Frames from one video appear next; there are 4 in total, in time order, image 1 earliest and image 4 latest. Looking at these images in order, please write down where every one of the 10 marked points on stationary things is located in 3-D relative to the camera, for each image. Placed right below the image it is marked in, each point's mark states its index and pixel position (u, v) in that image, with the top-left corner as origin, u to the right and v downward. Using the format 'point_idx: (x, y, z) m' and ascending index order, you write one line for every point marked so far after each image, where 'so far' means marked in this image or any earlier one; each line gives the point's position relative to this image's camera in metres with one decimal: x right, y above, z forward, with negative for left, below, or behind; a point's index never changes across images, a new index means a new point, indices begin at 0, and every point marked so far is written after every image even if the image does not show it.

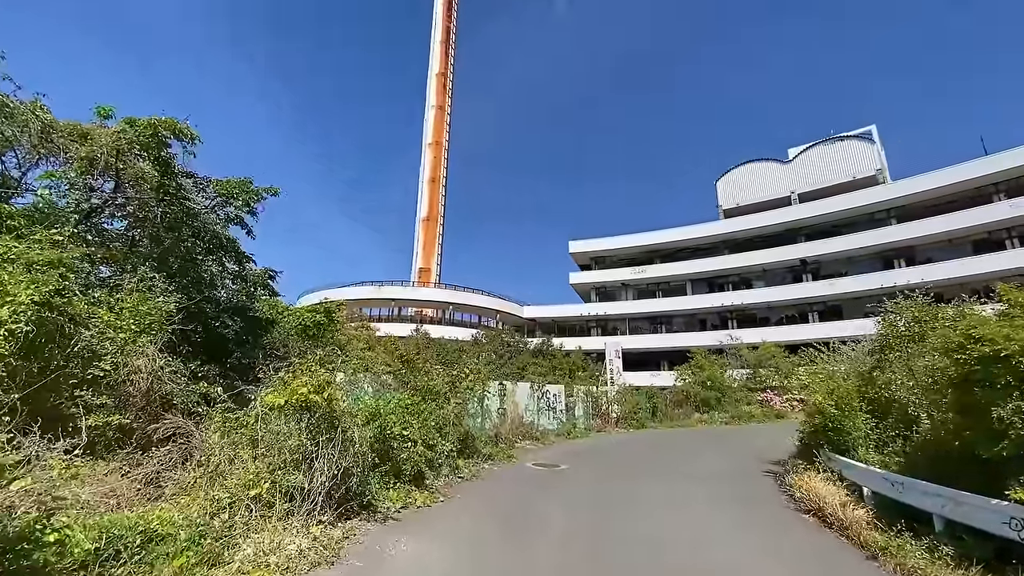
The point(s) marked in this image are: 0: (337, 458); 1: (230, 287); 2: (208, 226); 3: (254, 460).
0: (-1.8, -1.8, +4.7) m
1: (-5.7, 0.0, +9.4) m
2: (-5.5, +1.1, +8.3) m
3: (-2.5, -1.7, +4.5) m
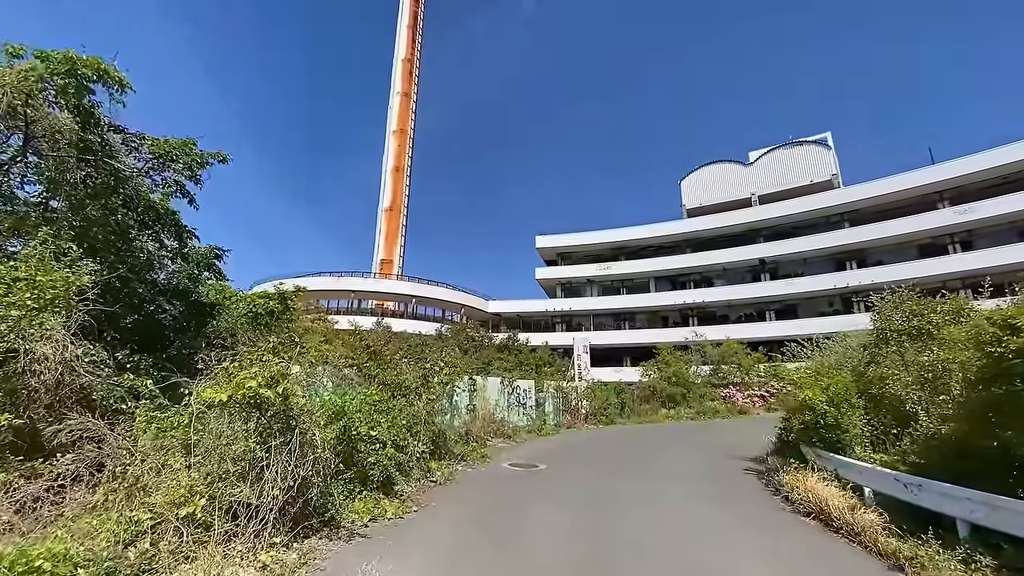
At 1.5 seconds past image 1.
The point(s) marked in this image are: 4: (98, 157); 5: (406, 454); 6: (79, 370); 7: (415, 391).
0: (-1.9, -1.5, +3.9) m
1: (-6.1, +0.4, +8.2) m
2: (-5.8, +1.5, +7.2) m
3: (-2.6, -1.4, +3.7) m
4: (-5.8, +1.8, +6.4) m
5: (-1.6, -2.4, +6.7) m
6: (-4.4, -0.8, +4.7) m
7: (-1.7, -1.8, +8.1) m
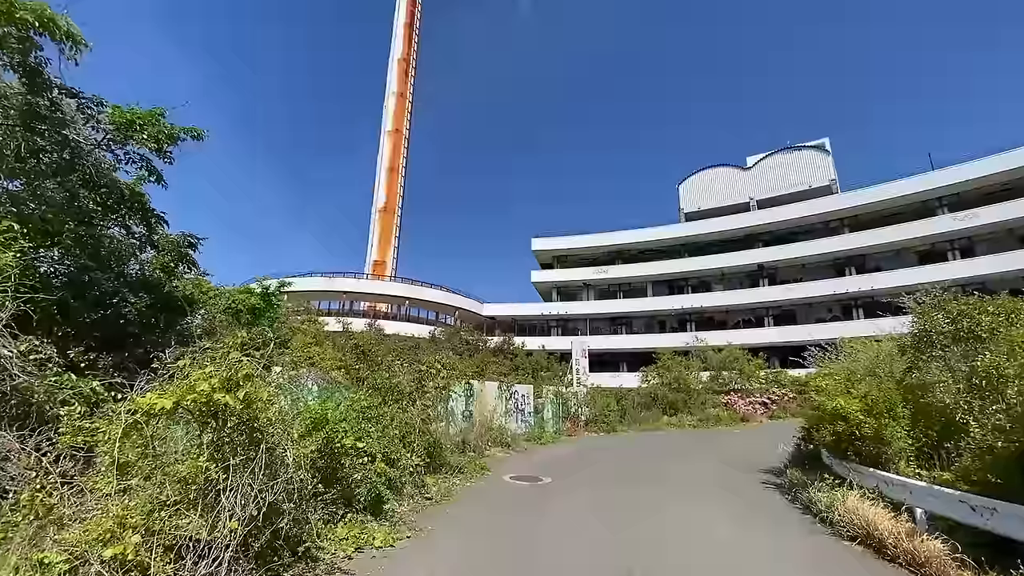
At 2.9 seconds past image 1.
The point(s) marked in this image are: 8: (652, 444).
0: (-1.8, -1.4, +3.2) m
1: (-6.0, +0.5, +7.4) m
2: (-5.7, +1.6, +6.4) m
3: (-2.5, -1.3, +2.9) m
4: (-5.7, +2.0, +5.7) m
5: (-1.5, -2.3, +6.0) m
6: (-4.3, -0.7, +3.9) m
7: (-1.7, -1.7, +7.4) m
8: (+4.7, -5.2, +15.4) m
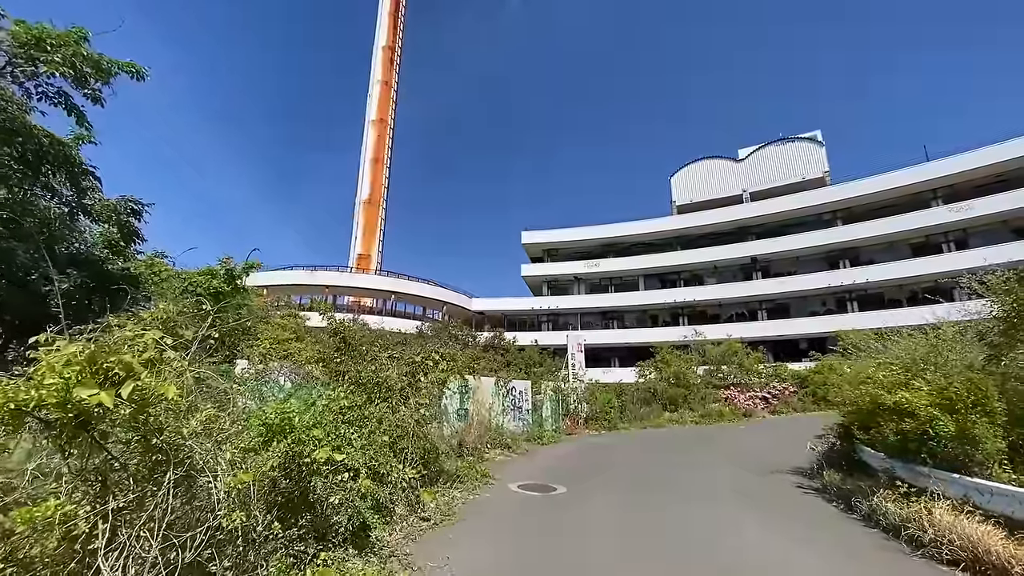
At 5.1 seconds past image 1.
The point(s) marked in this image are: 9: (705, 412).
0: (-1.5, -1.1, +2.0) m
1: (-5.9, +0.8, +6.1) m
2: (-5.5, +1.9, +5.1) m
3: (-2.2, -1.0, +1.7) m
4: (-5.5, +2.3, +4.4) m
5: (-1.3, -2.0, +4.8) m
6: (-4.0, -0.4, +2.7) m
7: (-1.5, -1.4, +6.2) m
8: (+4.5, -4.8, +14.4) m
9: (+8.3, -5.3, +19.8) m
